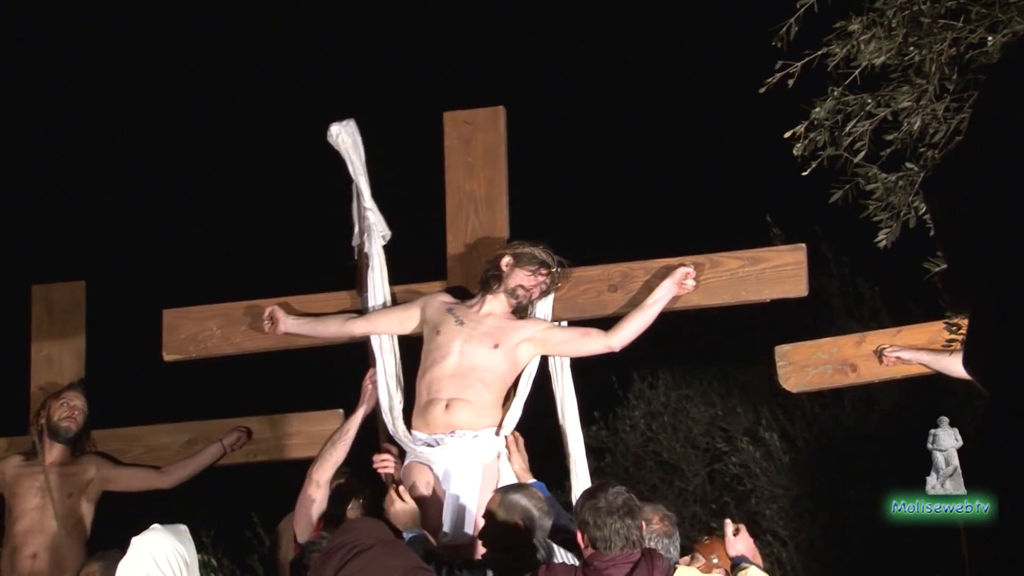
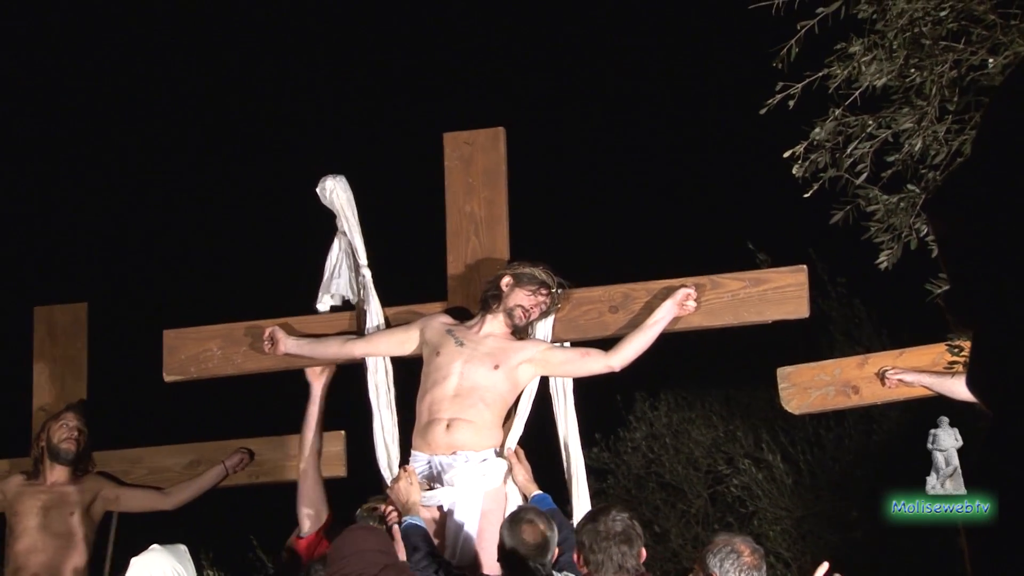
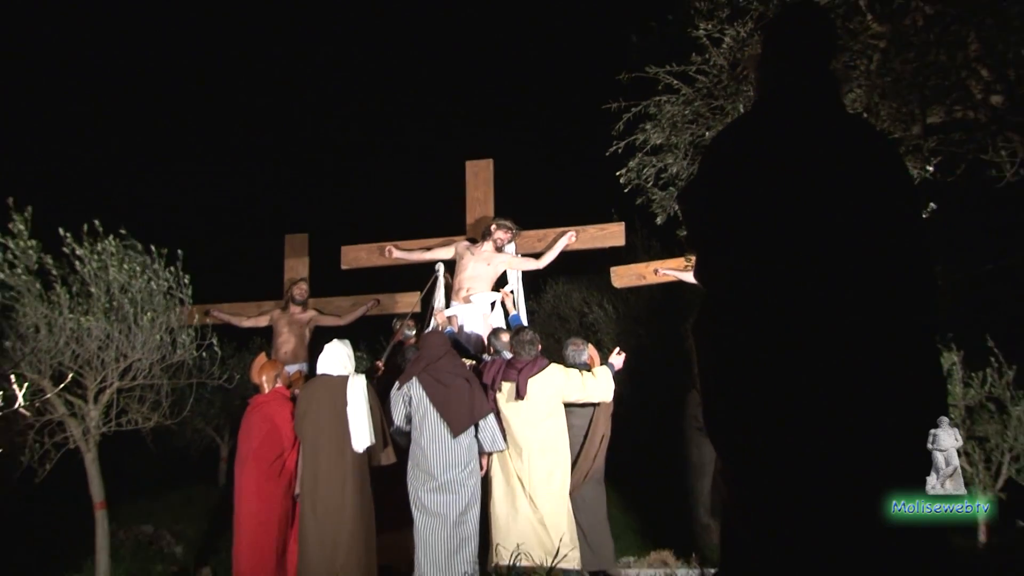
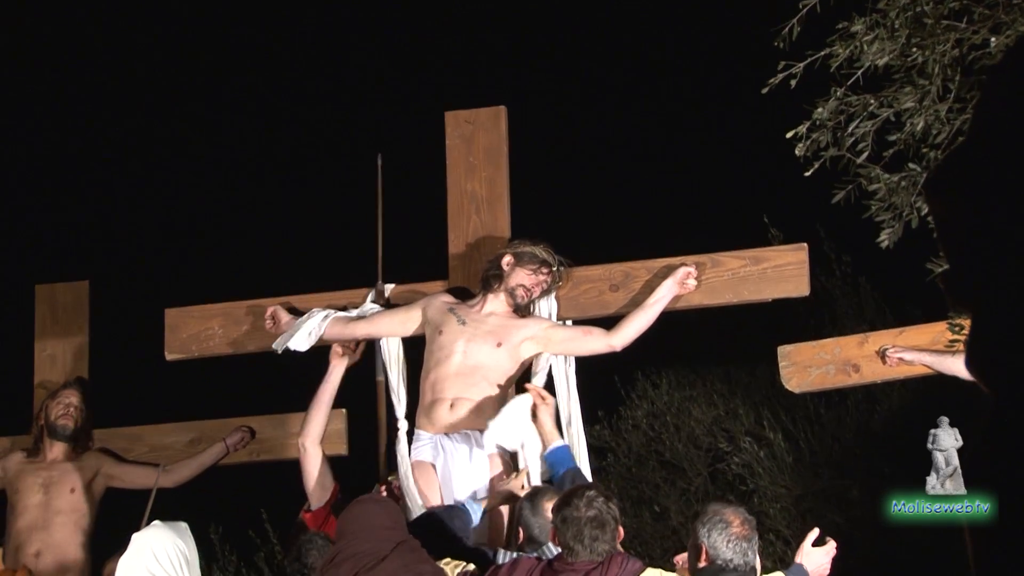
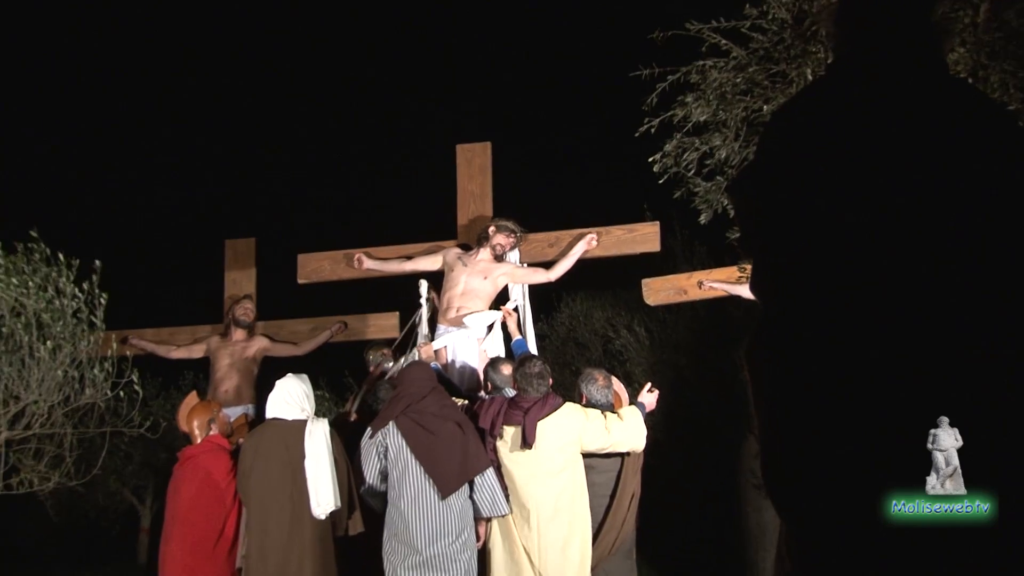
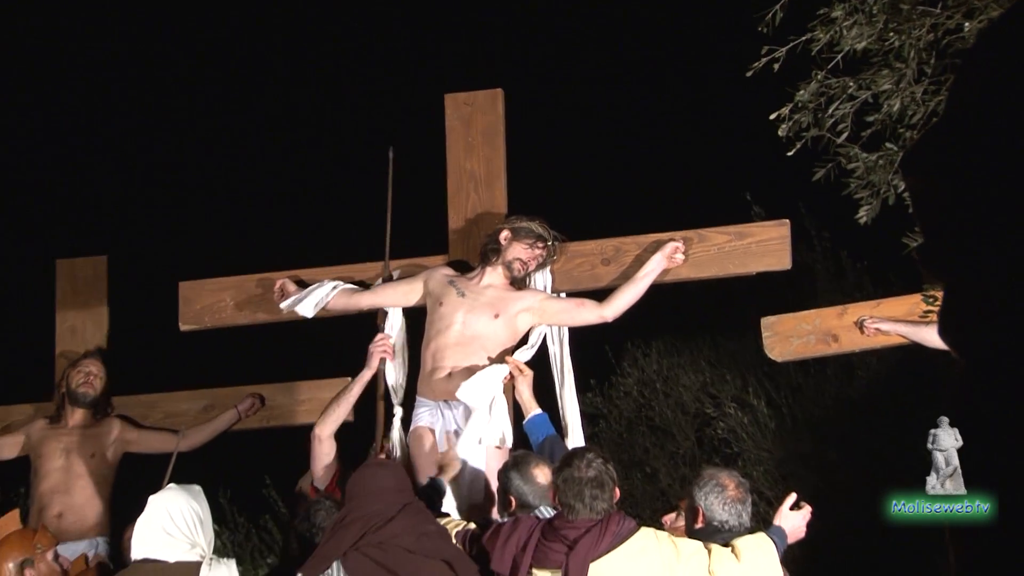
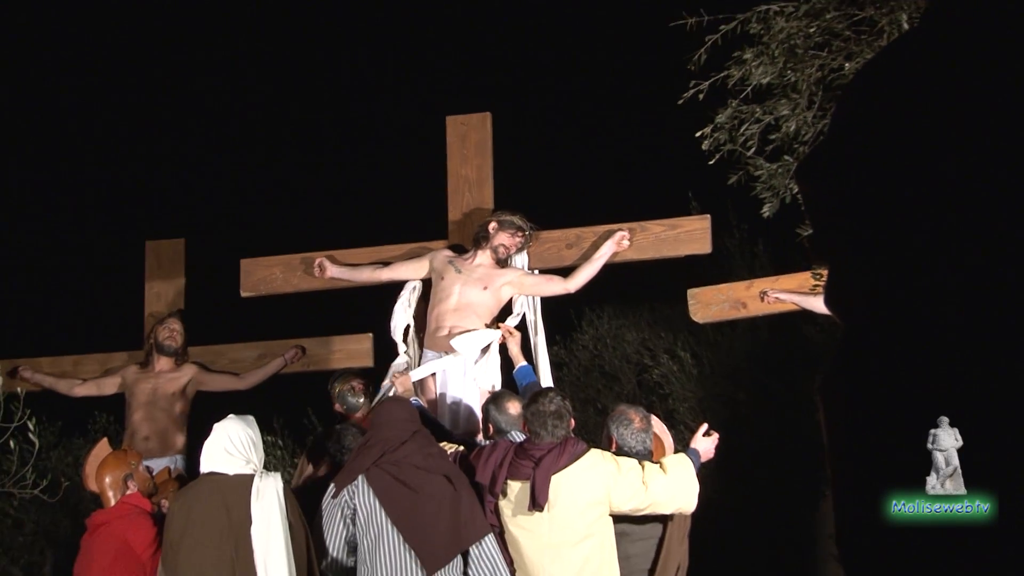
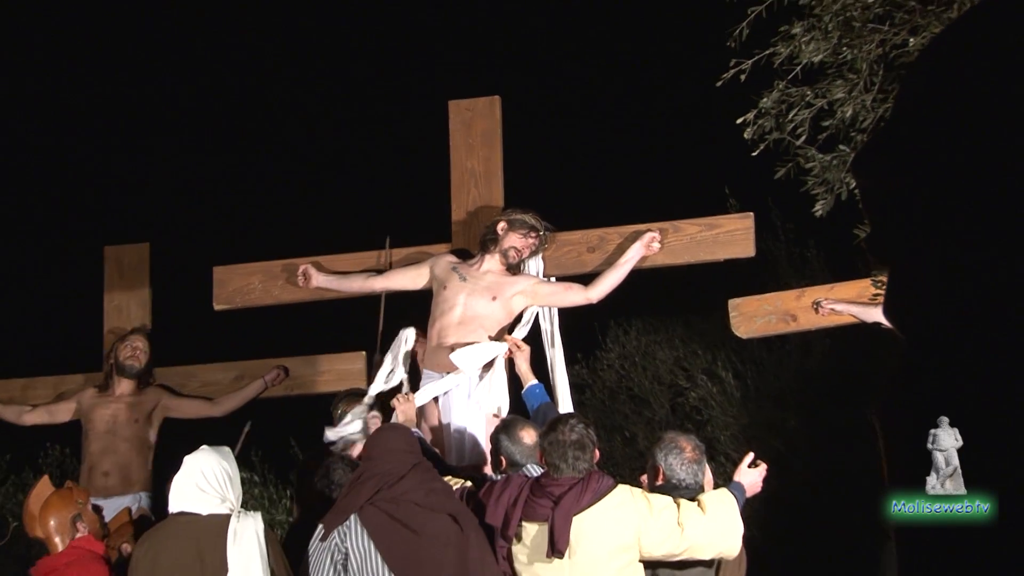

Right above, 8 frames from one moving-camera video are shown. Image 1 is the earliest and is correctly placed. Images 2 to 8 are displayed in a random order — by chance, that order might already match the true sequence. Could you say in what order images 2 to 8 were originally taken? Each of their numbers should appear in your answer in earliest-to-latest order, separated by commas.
2, 4, 6, 8, 7, 5, 3
